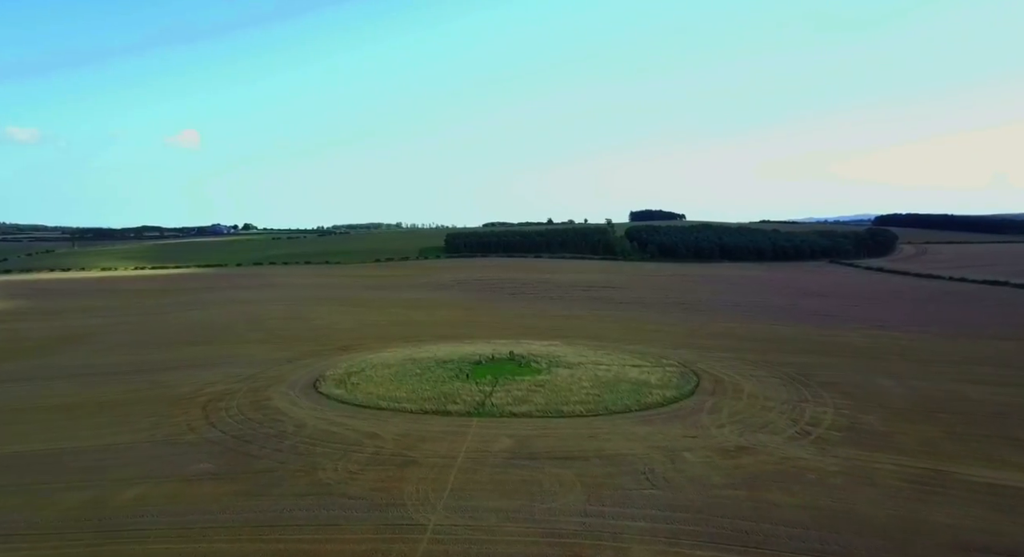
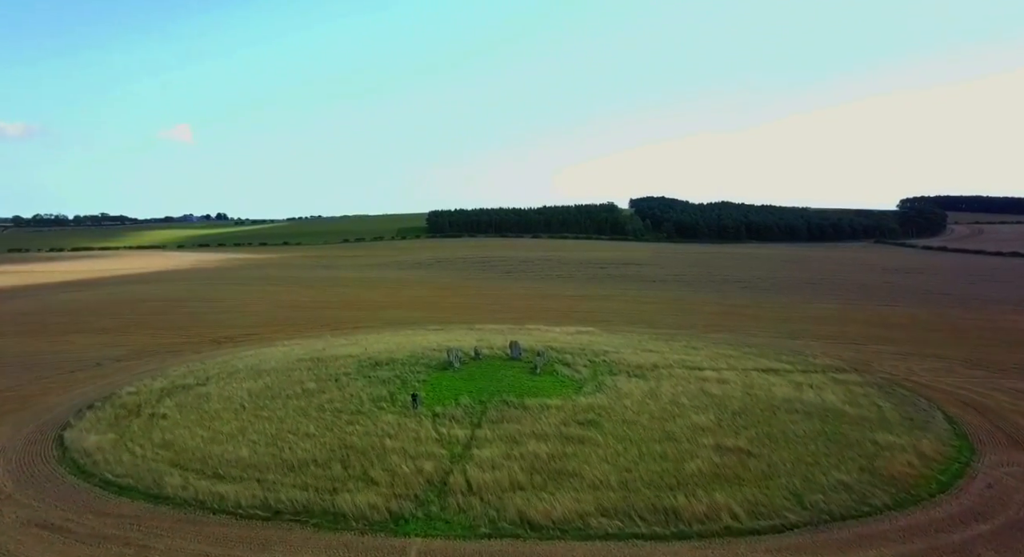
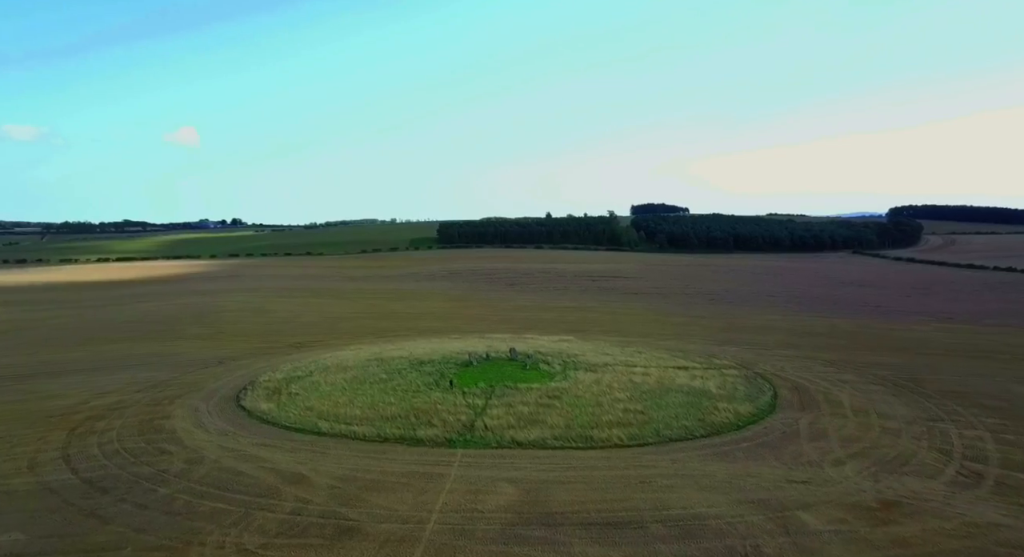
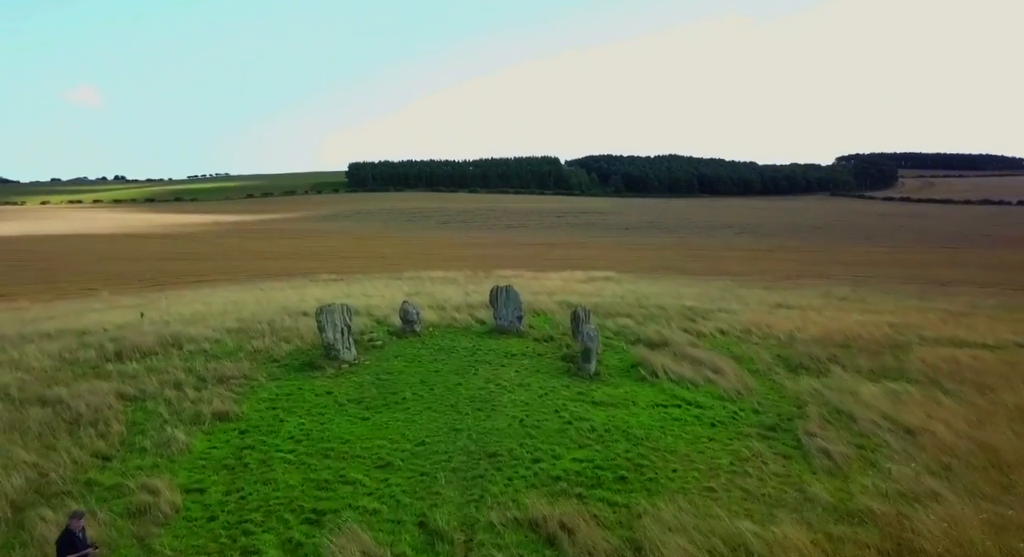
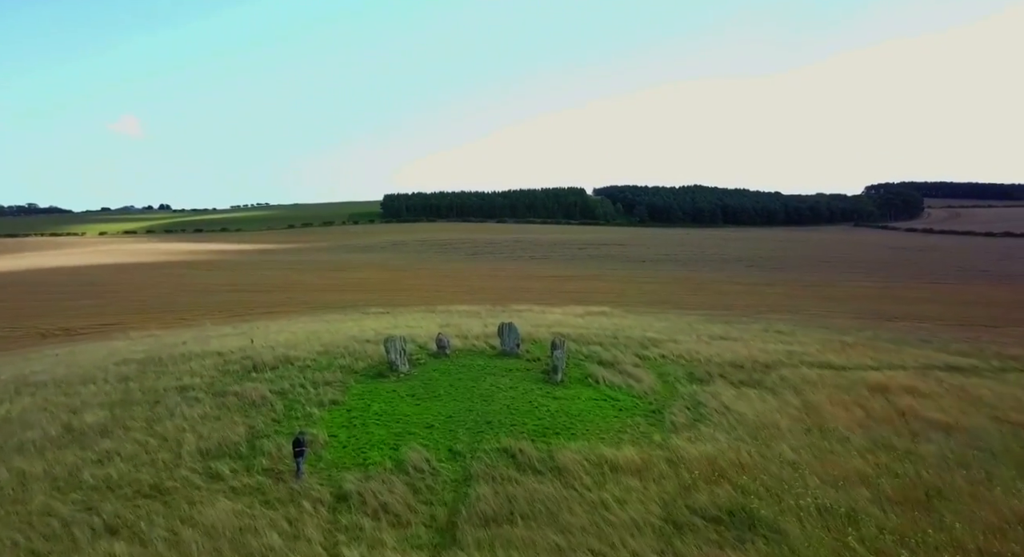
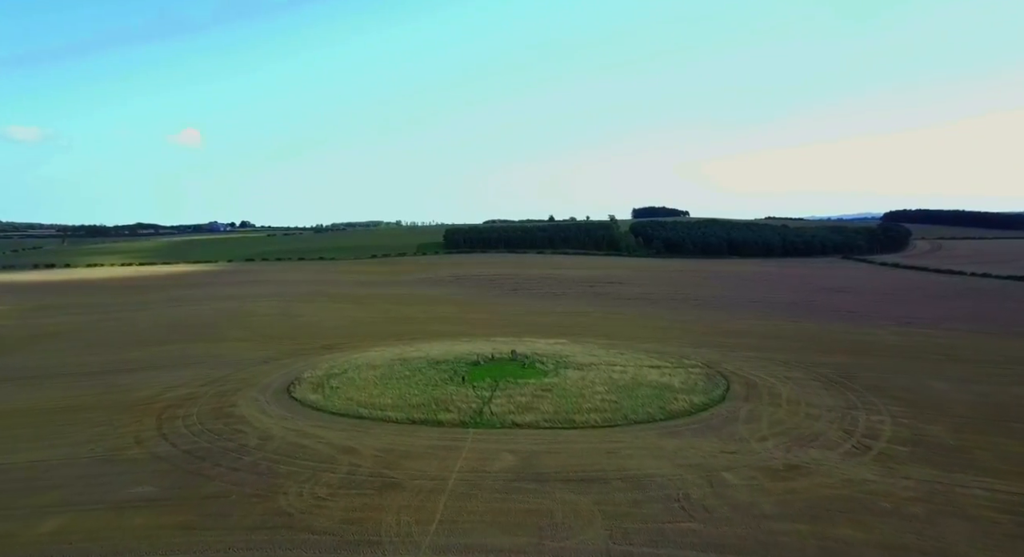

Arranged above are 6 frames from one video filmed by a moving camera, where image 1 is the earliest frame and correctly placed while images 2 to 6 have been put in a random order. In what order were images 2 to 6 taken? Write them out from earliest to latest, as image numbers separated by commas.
6, 3, 2, 5, 4
